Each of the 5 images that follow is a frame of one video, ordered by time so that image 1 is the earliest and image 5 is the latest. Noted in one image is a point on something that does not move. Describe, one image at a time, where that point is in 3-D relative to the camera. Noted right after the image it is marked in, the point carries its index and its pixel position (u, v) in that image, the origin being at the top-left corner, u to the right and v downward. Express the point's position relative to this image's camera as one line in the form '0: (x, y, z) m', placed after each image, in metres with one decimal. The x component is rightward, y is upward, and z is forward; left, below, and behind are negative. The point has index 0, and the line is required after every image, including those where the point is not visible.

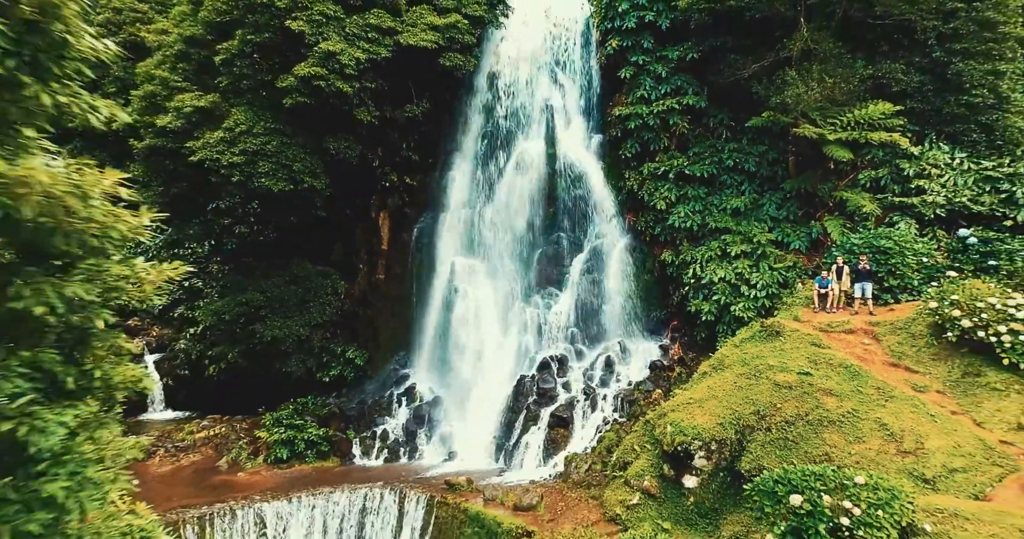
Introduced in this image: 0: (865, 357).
0: (+4.1, -1.0, +8.4) m
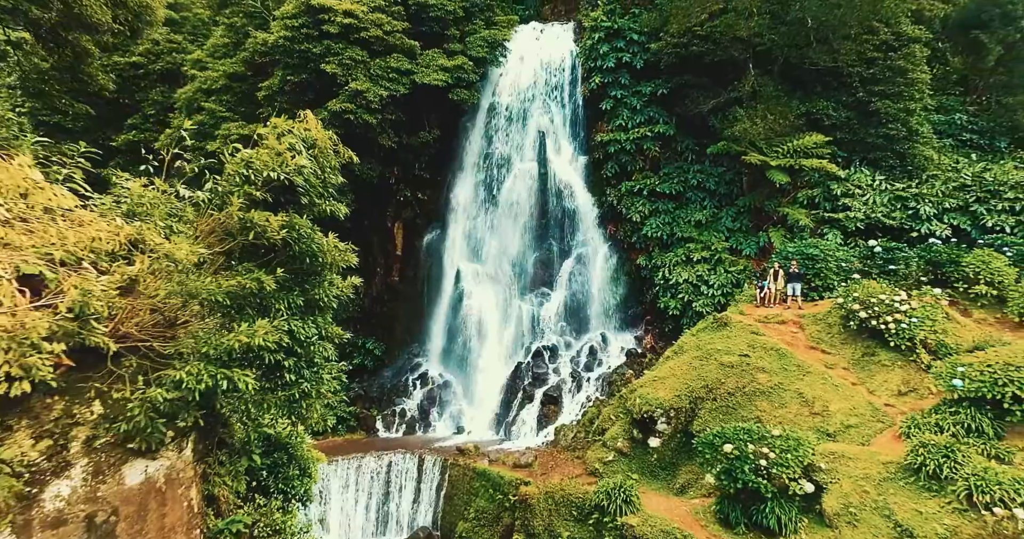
0: (+4.1, -1.0, +10.7) m
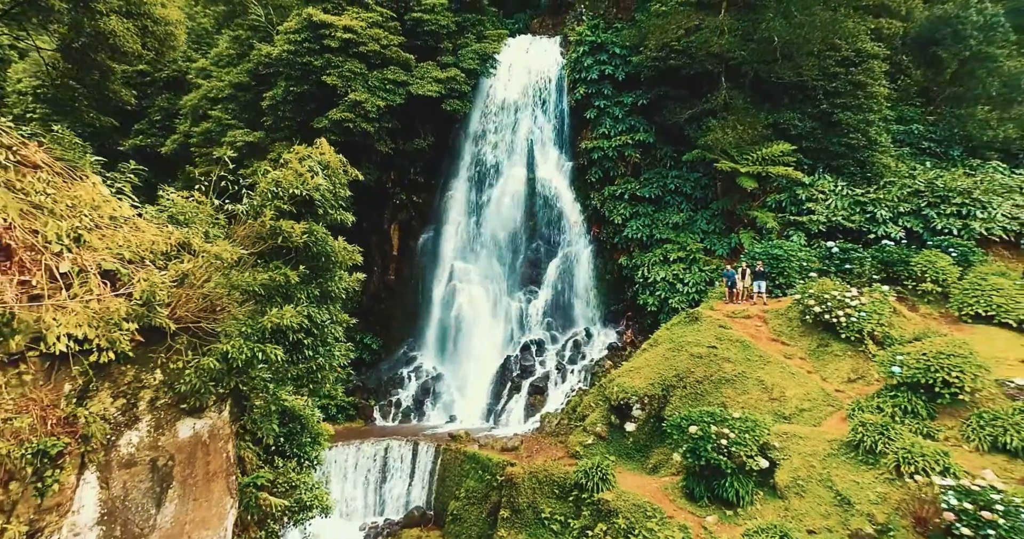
0: (+3.9, -1.0, +11.6) m
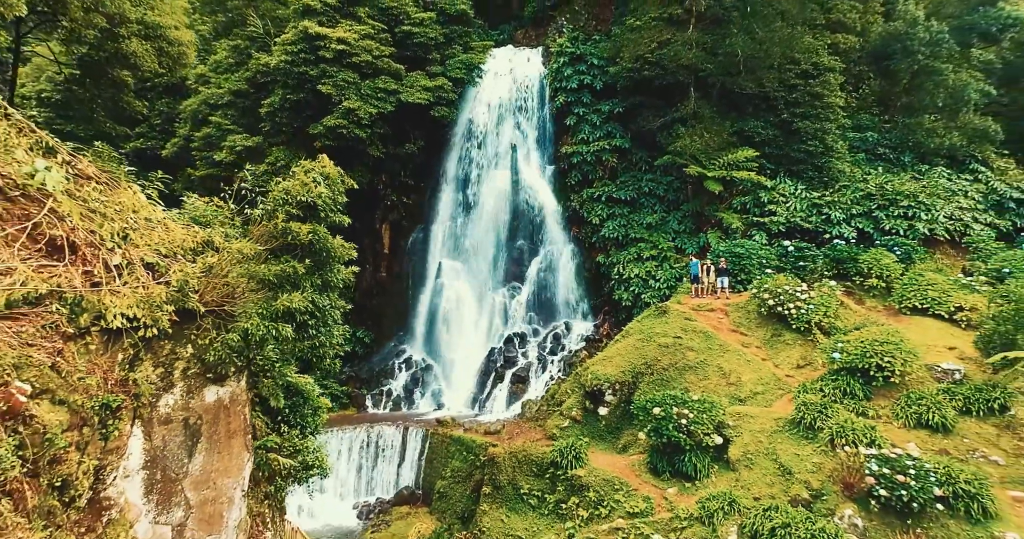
0: (+3.5, -1.0, +12.7) m
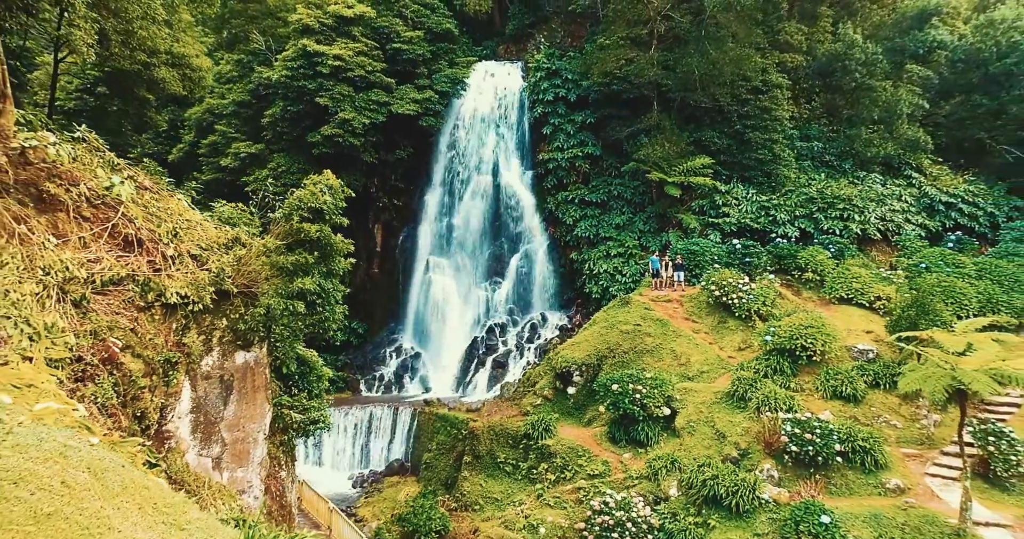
0: (+3.1, -0.9, +14.3) m
